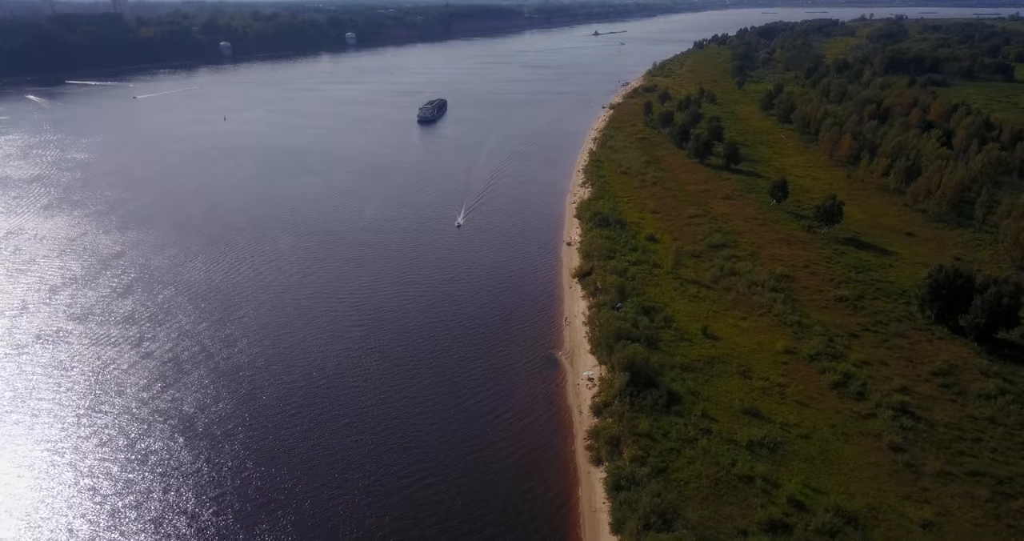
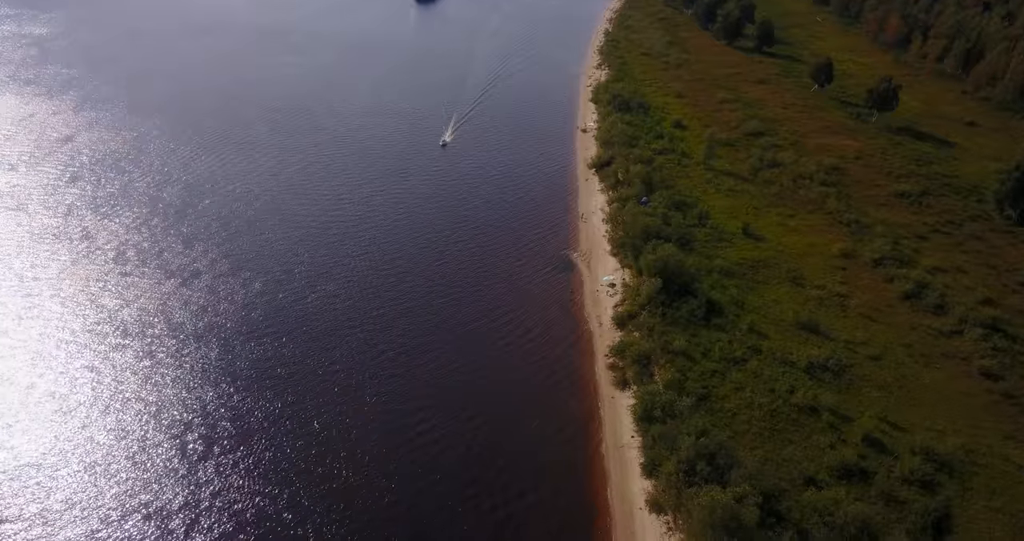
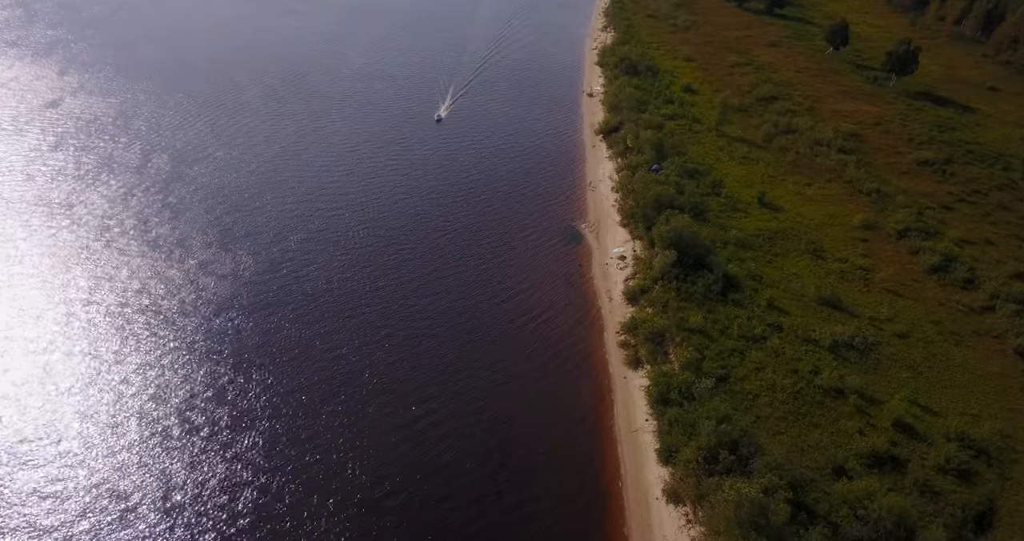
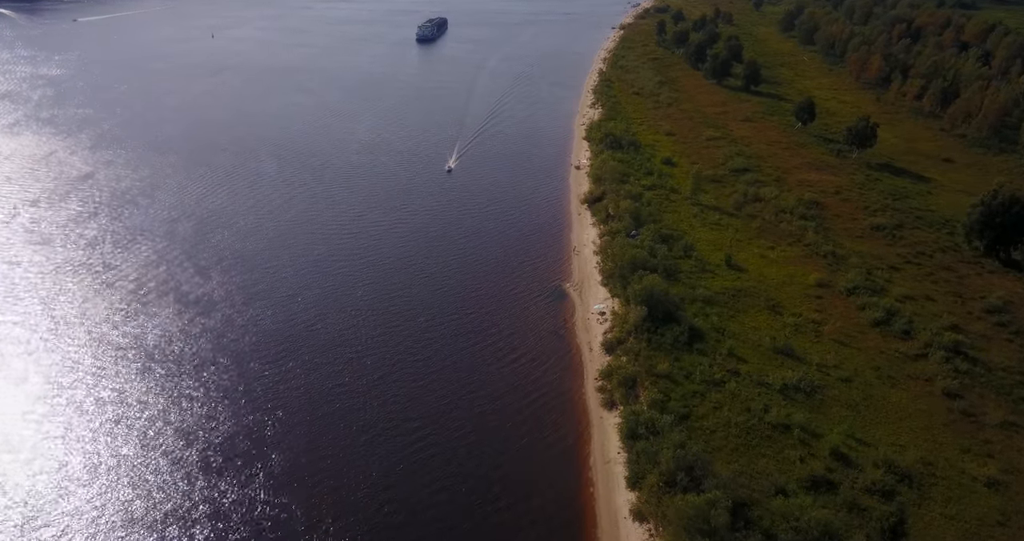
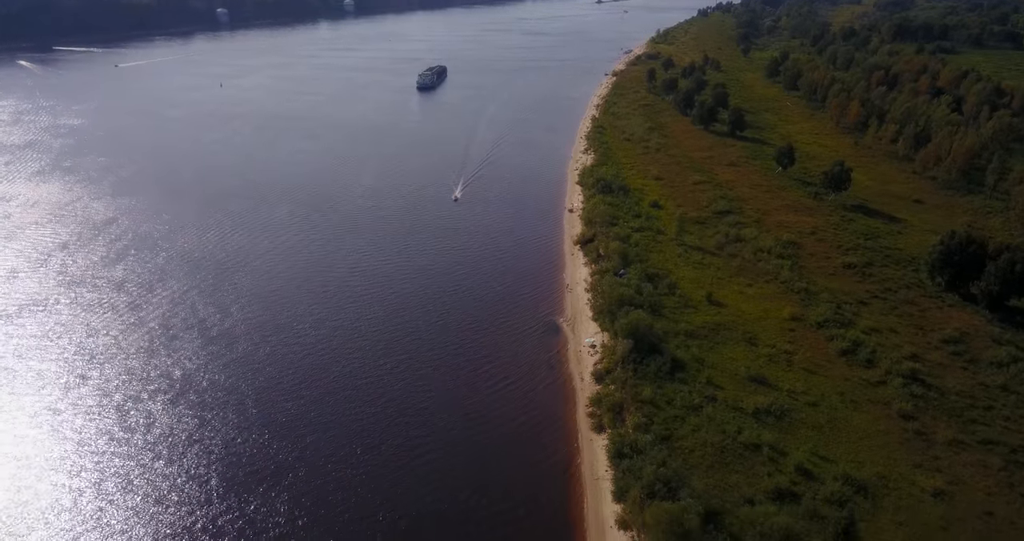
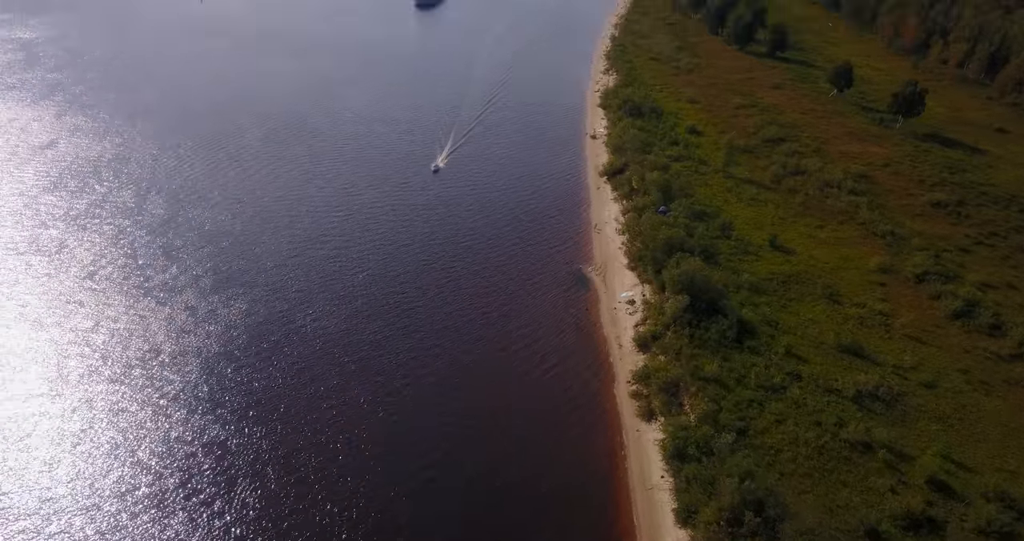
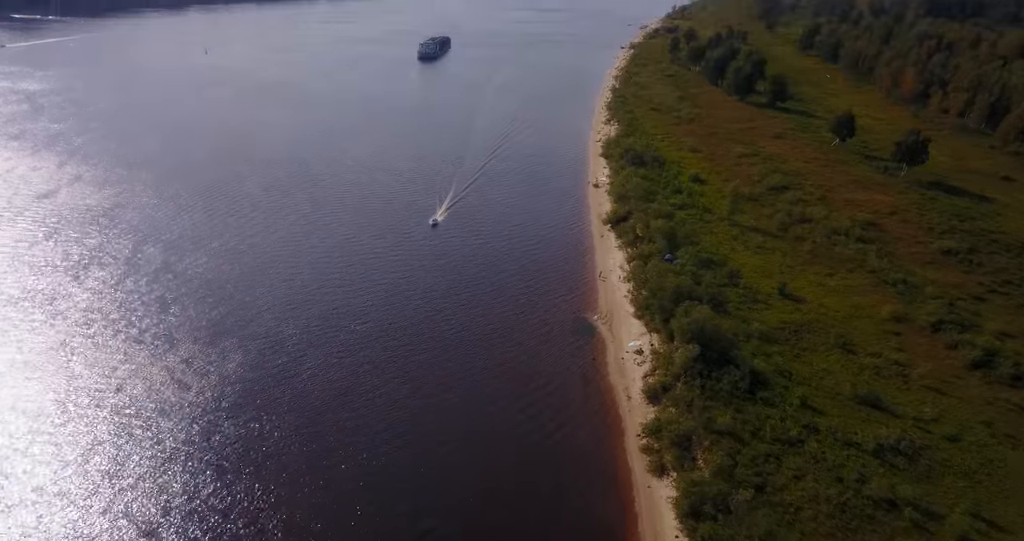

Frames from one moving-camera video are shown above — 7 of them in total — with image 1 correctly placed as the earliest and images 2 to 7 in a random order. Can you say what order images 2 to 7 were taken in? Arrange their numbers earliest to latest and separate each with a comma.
5, 4, 2, 3, 6, 7
